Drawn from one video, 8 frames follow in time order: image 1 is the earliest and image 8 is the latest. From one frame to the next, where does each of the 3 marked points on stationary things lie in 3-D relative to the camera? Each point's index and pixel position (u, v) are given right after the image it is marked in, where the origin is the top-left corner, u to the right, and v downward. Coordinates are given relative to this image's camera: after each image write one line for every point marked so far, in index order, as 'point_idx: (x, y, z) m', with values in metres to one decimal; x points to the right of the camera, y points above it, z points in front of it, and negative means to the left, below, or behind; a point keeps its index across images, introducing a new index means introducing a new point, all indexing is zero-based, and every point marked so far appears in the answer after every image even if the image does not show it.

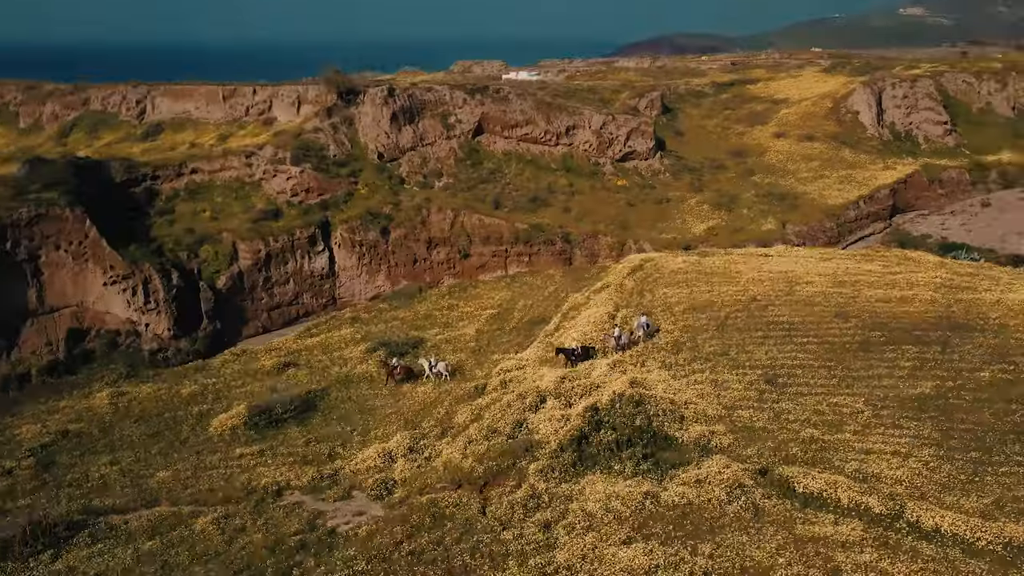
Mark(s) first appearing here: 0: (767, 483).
0: (+5.9, -4.5, +19.0) m
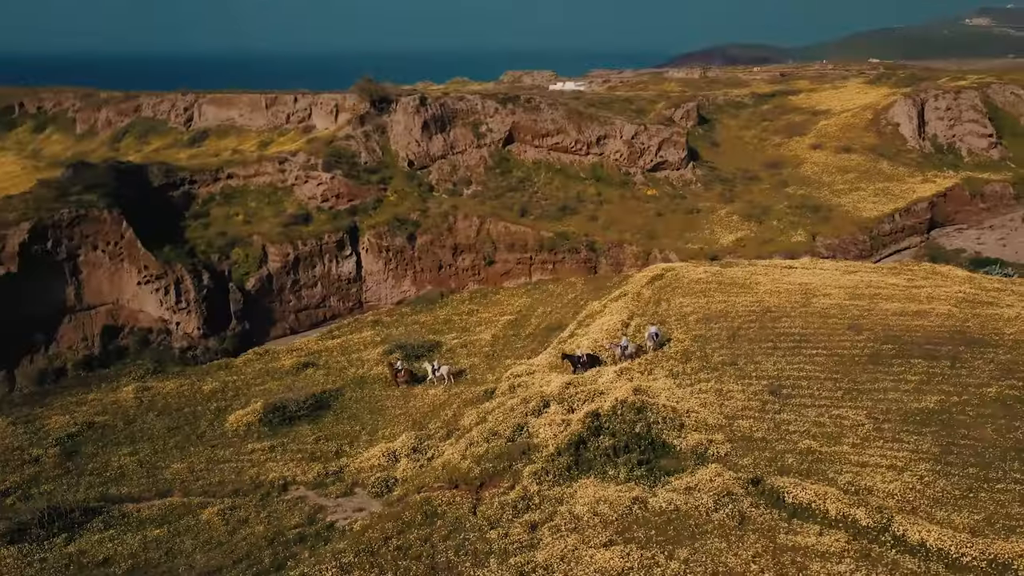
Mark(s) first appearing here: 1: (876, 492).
0: (+5.7, -4.7, +19.0) m
1: (+8.2, -4.6, +18.4) m
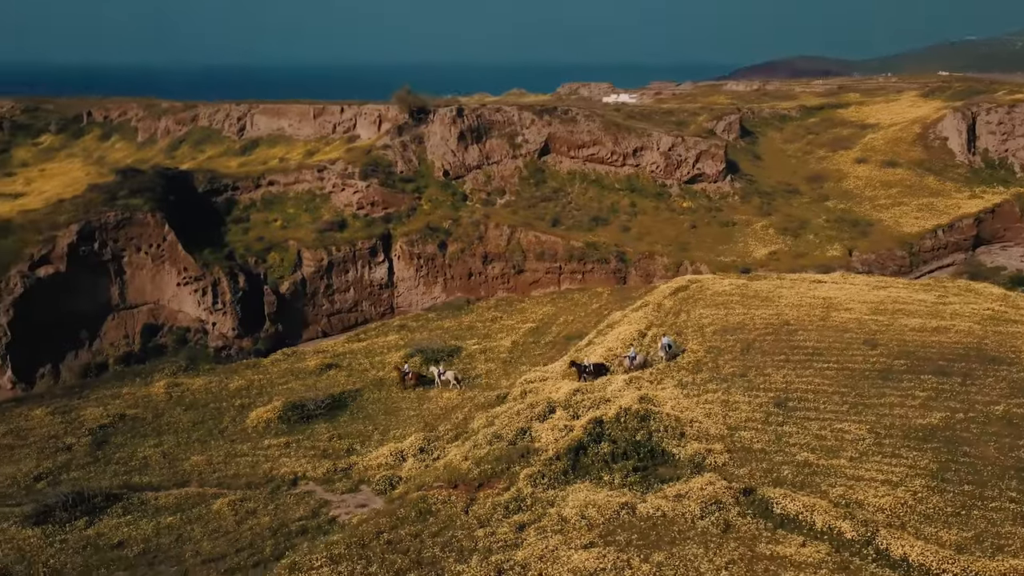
0: (+5.4, -5.0, +19.0) m
1: (+7.9, -4.9, +18.2) m
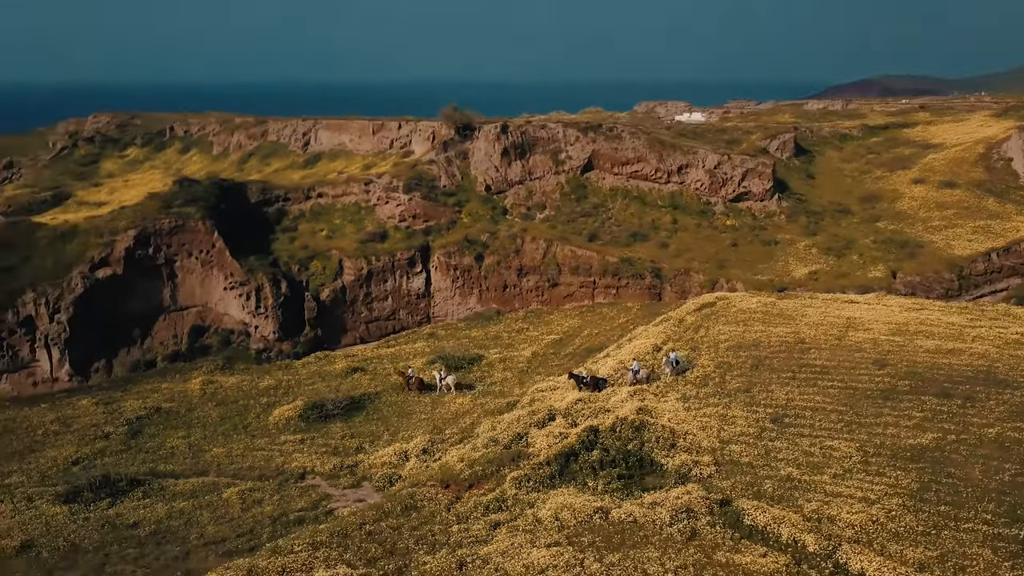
0: (+4.9, -5.3, +19.2) m
1: (+7.3, -5.2, +18.2) m
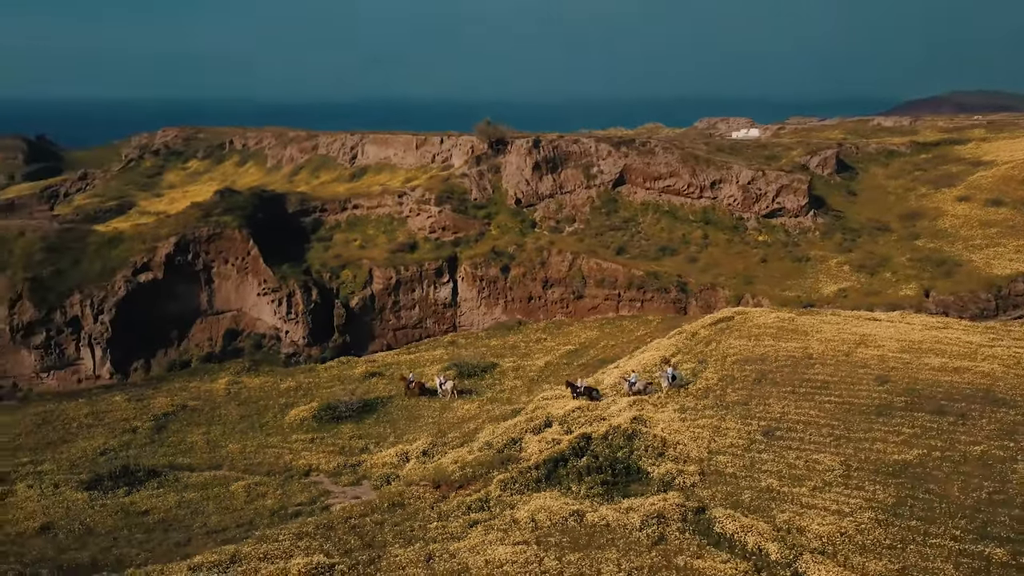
0: (+4.3, -5.5, +19.5) m
1: (+6.6, -5.5, +18.3) m
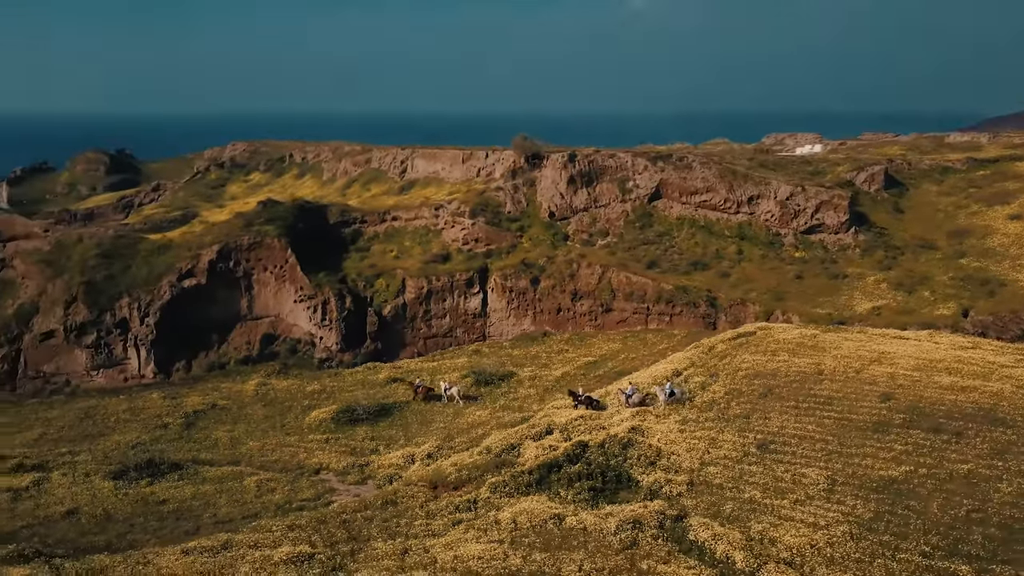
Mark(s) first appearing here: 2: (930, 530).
0: (+3.7, -5.8, +19.8) m
1: (+6.0, -5.8, +18.4) m
2: (+9.2, -5.3, +17.9) m
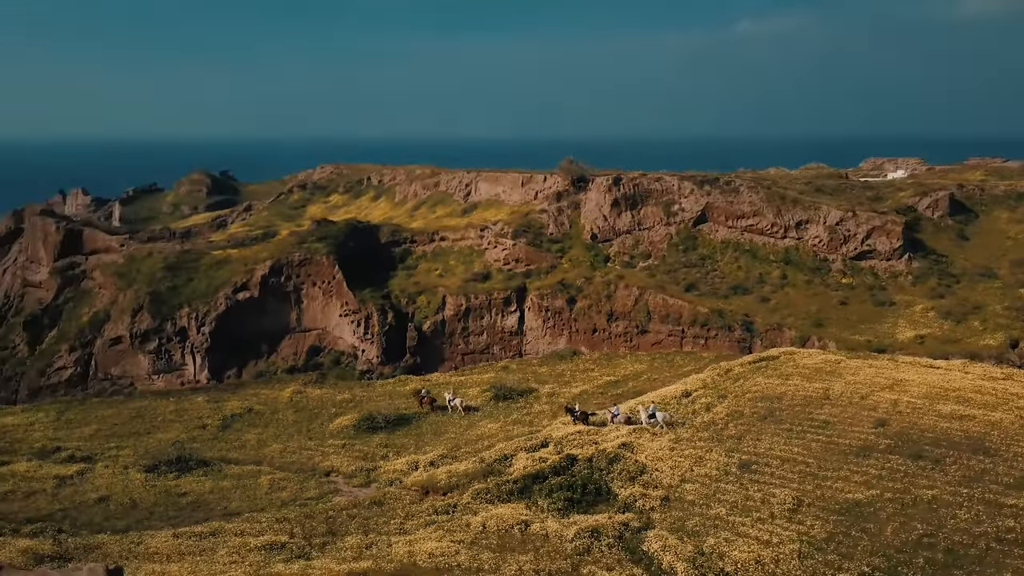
0: (+2.8, -6.2, +20.3) m
1: (+4.9, -6.2, +18.7) m
2: (+8.1, -5.8, +17.9) m
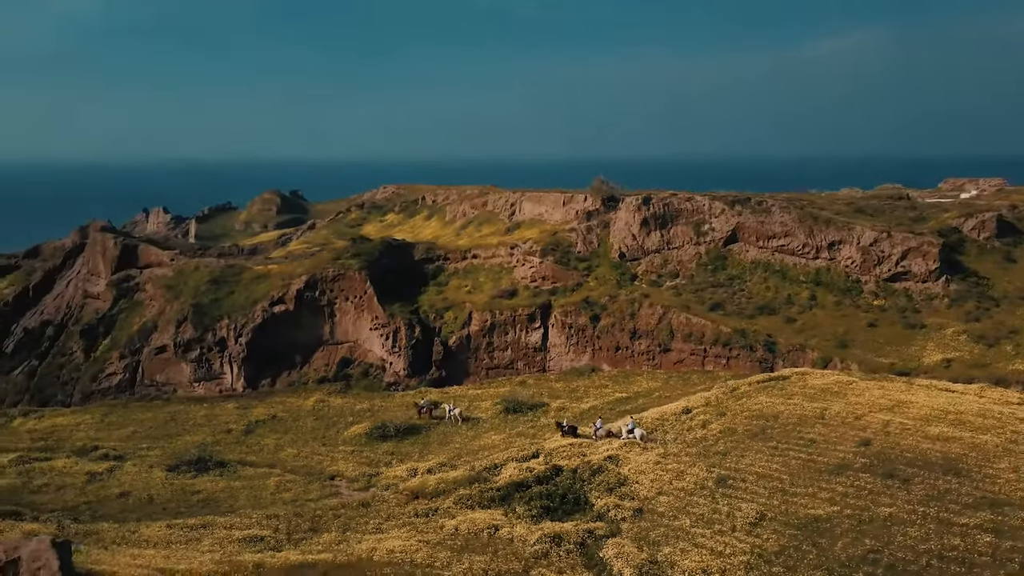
0: (+1.9, -6.6, +21.0) m
1: (+3.8, -6.5, +19.2) m
2: (+6.9, -6.2, +18.1) m
